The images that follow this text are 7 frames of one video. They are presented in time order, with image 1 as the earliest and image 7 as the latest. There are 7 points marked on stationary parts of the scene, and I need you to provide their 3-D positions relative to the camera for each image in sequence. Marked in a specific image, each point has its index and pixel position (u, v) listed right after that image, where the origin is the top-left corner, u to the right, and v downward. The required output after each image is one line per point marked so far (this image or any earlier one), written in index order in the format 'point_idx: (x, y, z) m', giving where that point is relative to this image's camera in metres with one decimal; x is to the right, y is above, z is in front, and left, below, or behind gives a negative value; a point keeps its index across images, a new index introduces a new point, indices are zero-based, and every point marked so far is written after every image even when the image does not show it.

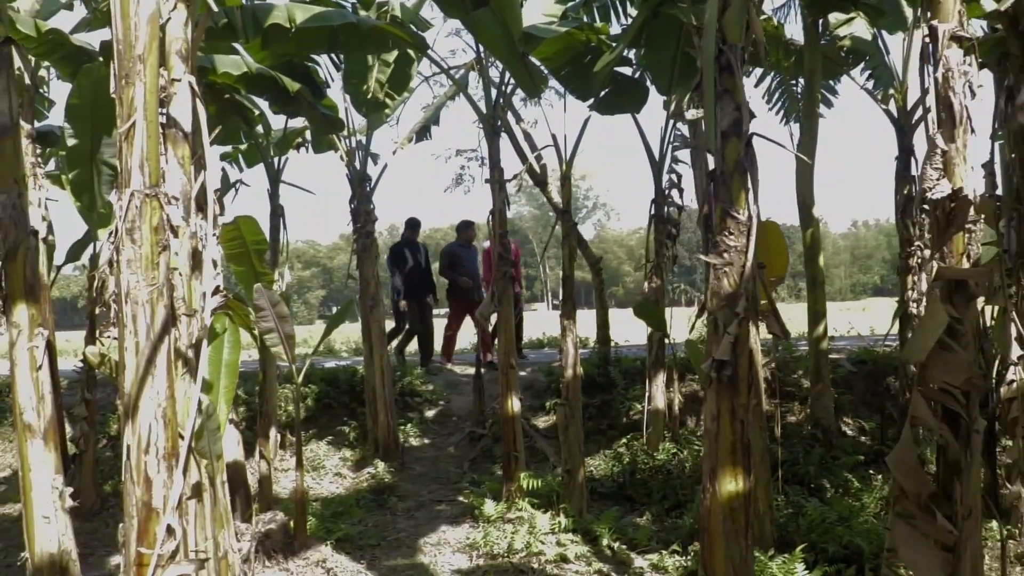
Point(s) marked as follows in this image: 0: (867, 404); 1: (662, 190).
0: (+2.9, -0.9, +8.5) m
1: (+1.1, +0.7, +7.9) m
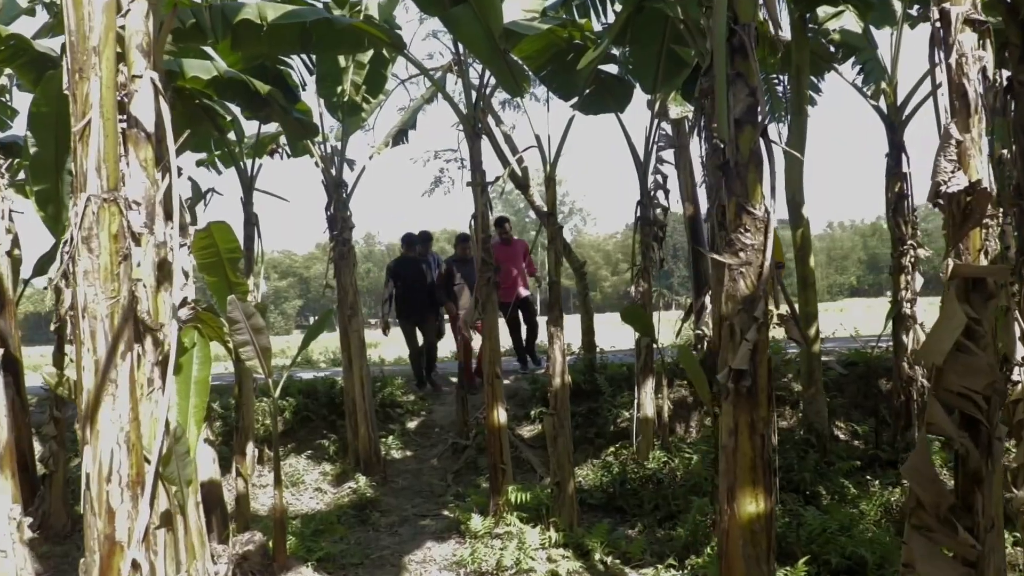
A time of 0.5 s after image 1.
0: (+2.8, -0.9, +8.3) m
1: (+1.0, +0.7, +7.7) m
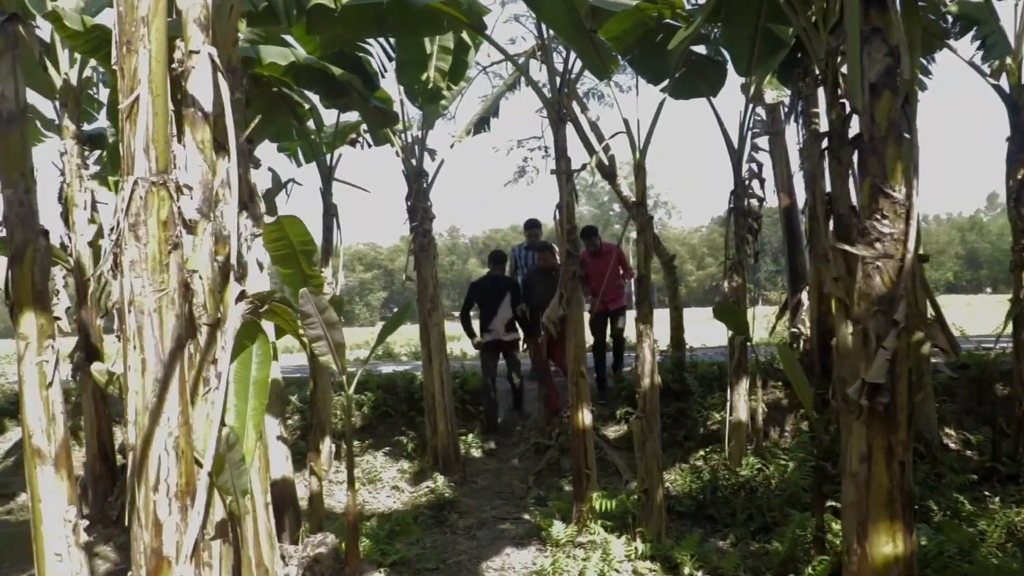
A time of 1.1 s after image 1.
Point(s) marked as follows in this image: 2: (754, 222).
0: (+3.4, -0.9, +7.8) m
1: (+1.6, +0.7, +7.2) m
2: (+1.7, +0.5, +7.4) m
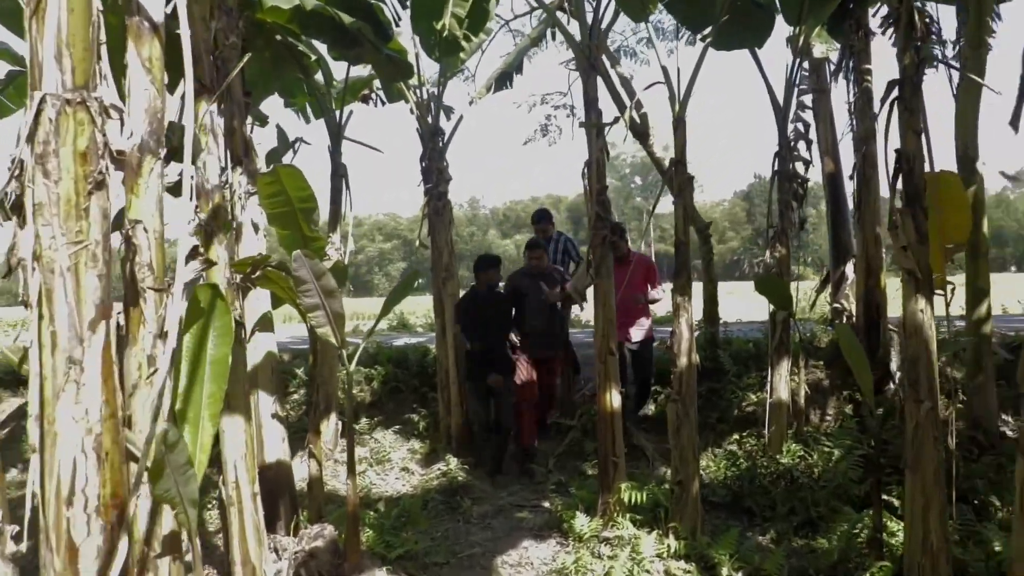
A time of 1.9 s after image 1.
0: (+3.5, -0.8, +7.1) m
1: (+1.7, +0.9, +6.6) m
2: (+1.9, +0.6, +6.8) m
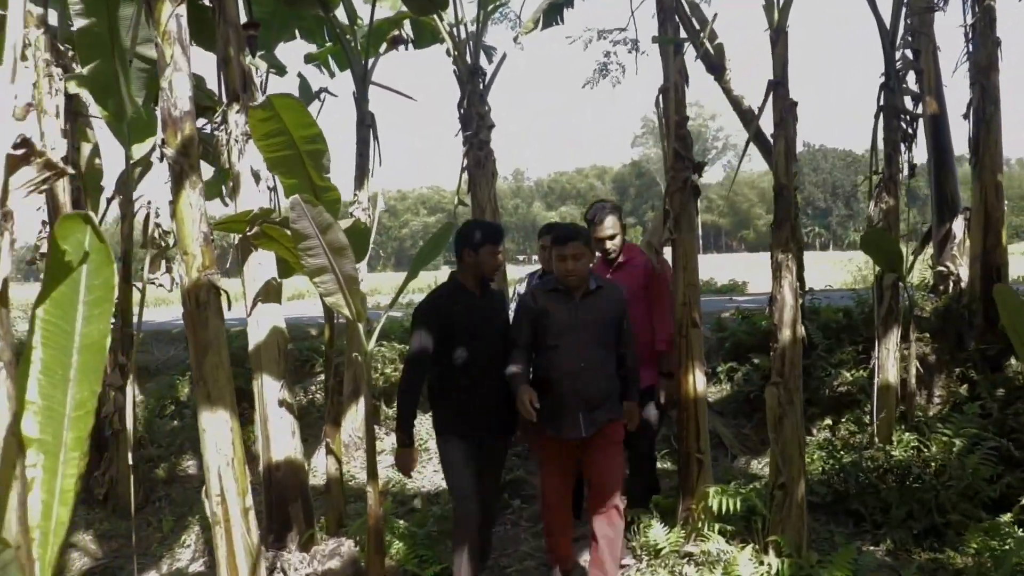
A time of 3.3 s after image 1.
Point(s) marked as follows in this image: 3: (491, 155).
0: (+3.8, -0.5, +6.0) m
1: (+2.0, +1.1, +5.5) m
2: (+2.1, +0.9, +5.6) m
3: (-0.1, +0.8, +6.4) m
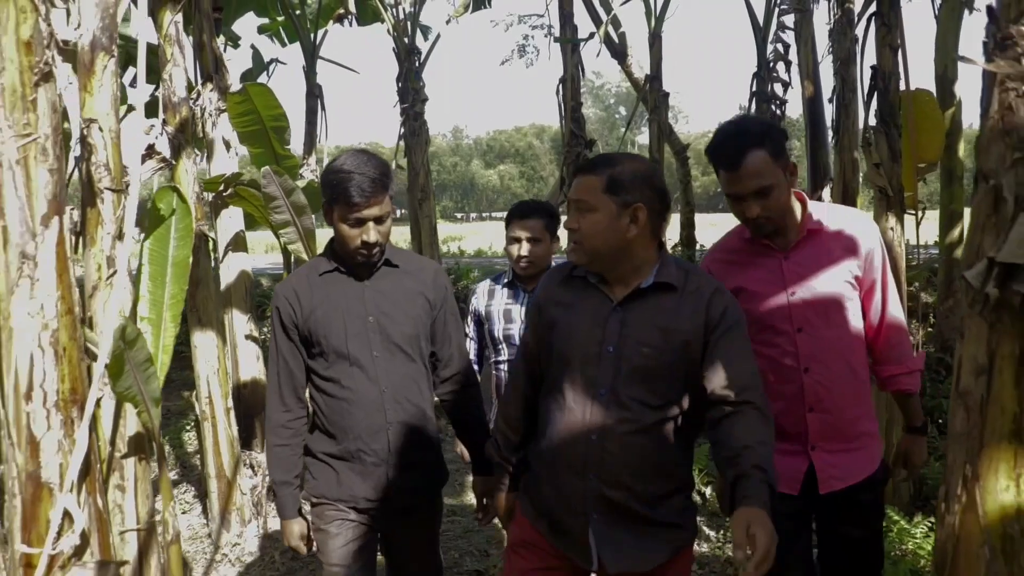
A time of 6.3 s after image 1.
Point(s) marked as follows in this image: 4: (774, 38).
0: (+3.4, -0.2, +7.2) m
1: (+1.6, +1.4, +6.5) m
2: (+1.7, +1.1, +6.7) m
3: (-0.6, +1.1, +7.3) m
4: (+1.7, +1.6, +6.8) m
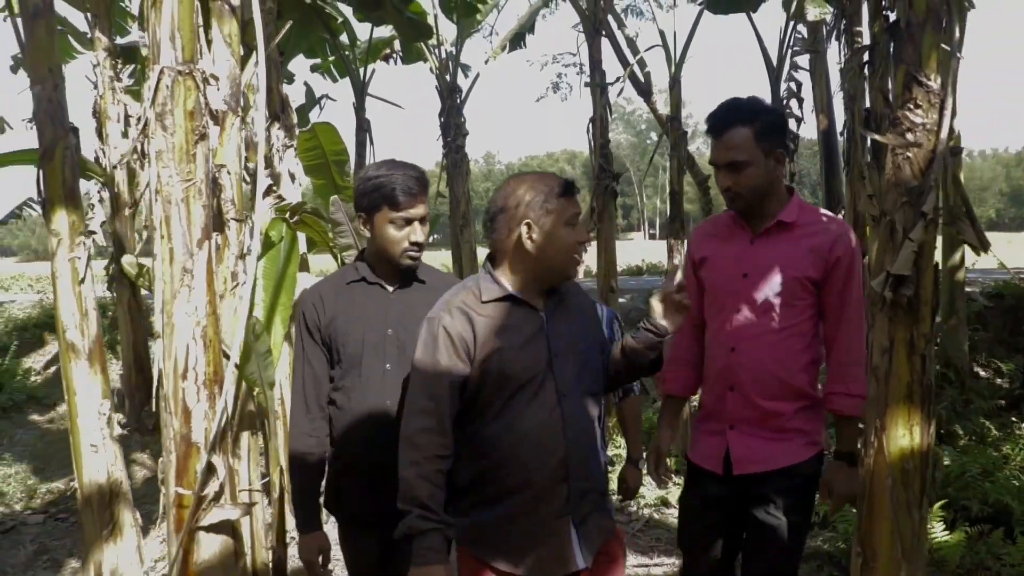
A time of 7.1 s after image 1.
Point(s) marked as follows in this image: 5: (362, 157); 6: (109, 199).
0: (+3.6, -0.4, +7.7) m
1: (+1.8, +1.3, +7.1) m
2: (+1.9, +1.0, +7.3) m
3: (-0.4, +1.0, +7.9) m
4: (+1.9, +1.5, +7.4) m
5: (-1.2, +1.0, +8.3) m
6: (-2.7, +0.6, +7.0) m
